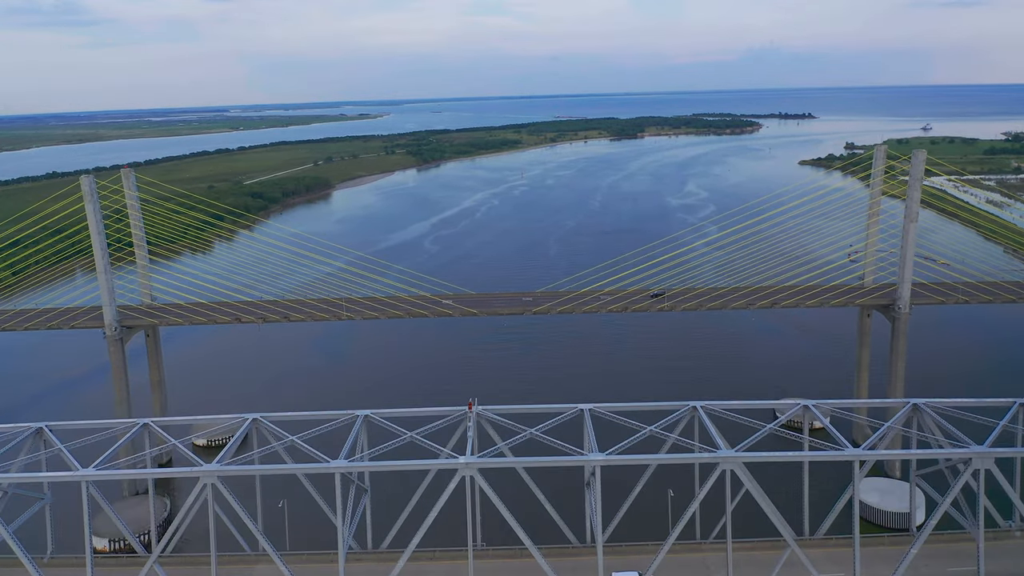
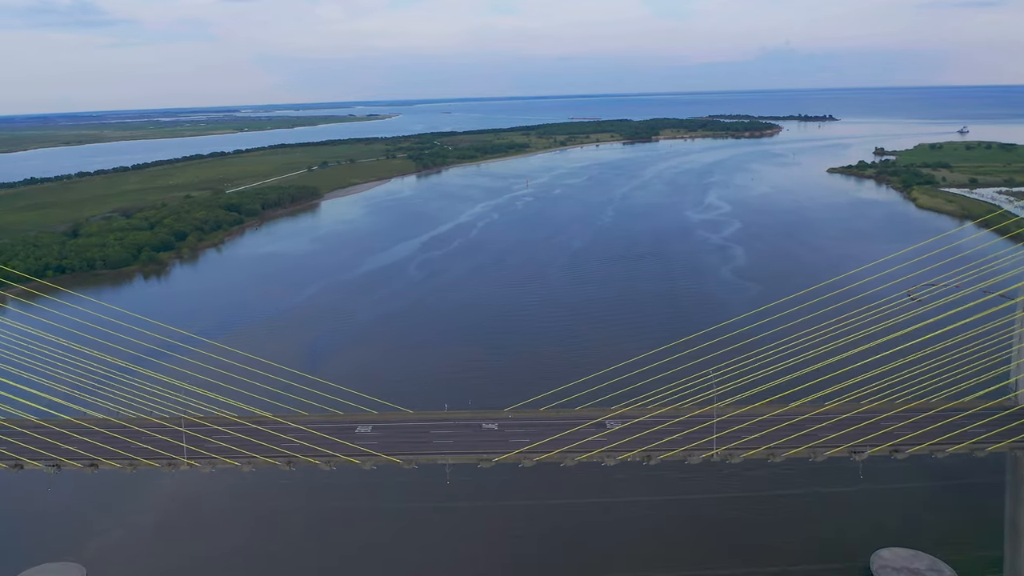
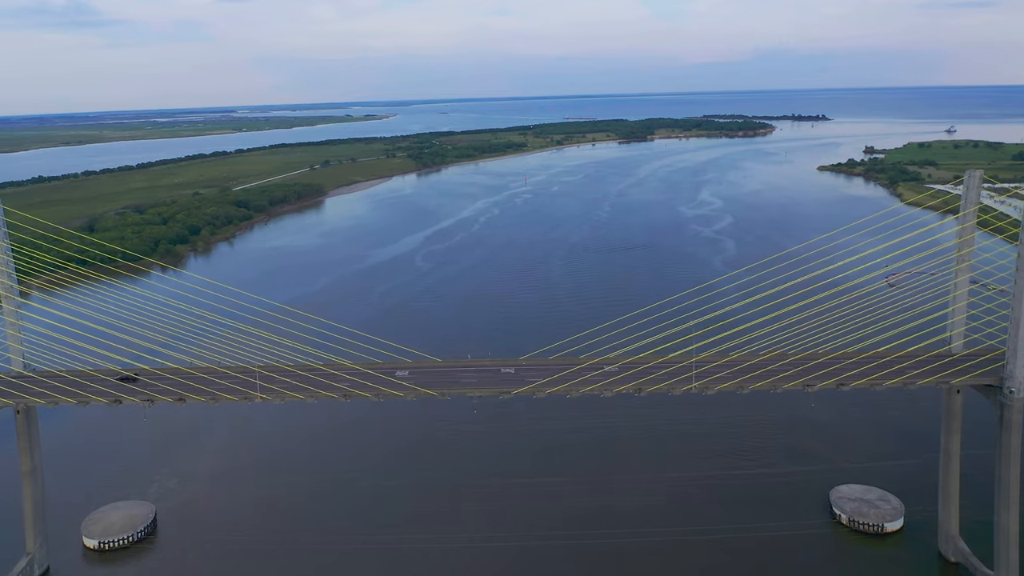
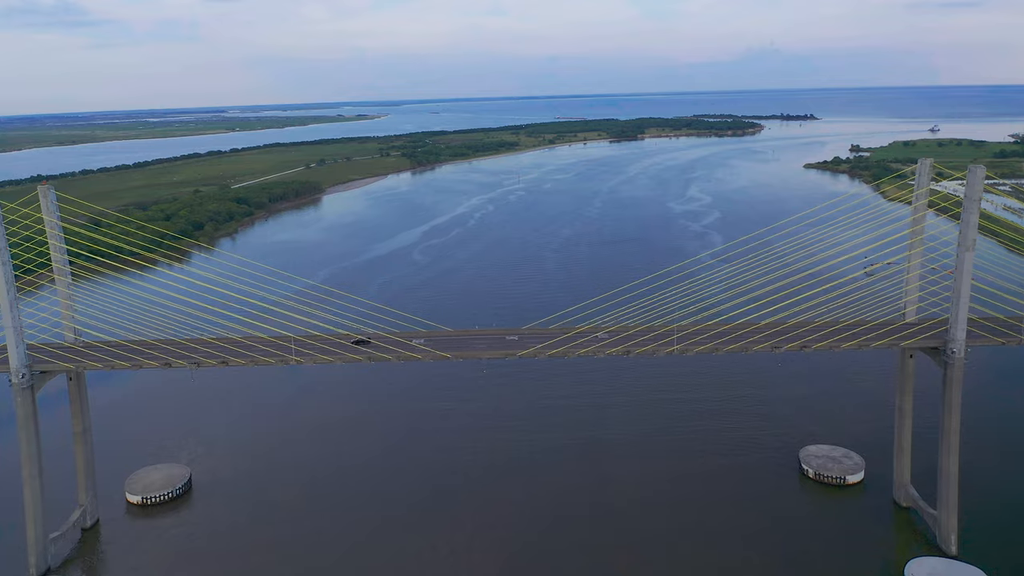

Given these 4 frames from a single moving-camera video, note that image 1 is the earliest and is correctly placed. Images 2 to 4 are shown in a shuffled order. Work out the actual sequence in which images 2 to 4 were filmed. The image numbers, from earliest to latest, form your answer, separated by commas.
4, 3, 2
